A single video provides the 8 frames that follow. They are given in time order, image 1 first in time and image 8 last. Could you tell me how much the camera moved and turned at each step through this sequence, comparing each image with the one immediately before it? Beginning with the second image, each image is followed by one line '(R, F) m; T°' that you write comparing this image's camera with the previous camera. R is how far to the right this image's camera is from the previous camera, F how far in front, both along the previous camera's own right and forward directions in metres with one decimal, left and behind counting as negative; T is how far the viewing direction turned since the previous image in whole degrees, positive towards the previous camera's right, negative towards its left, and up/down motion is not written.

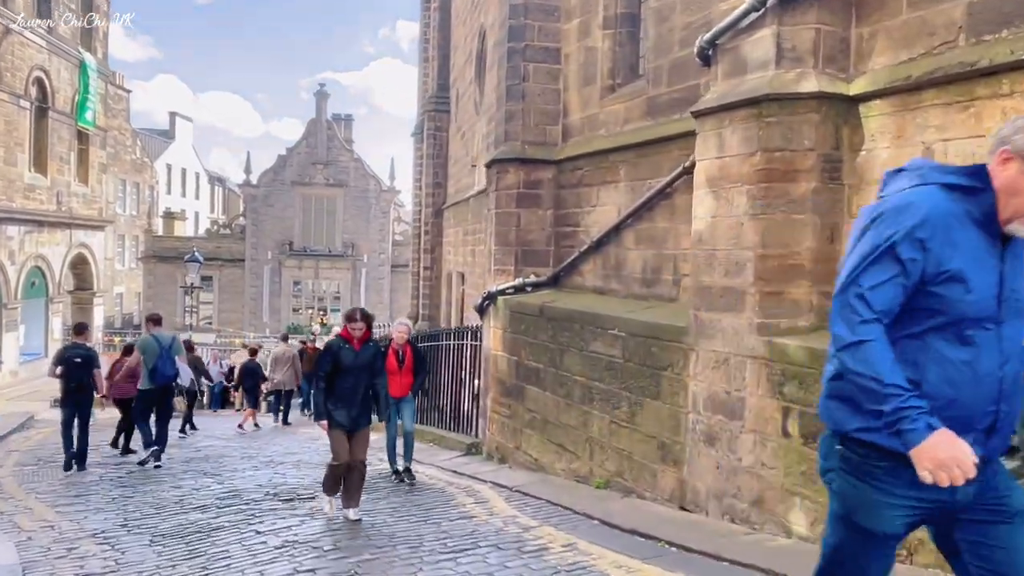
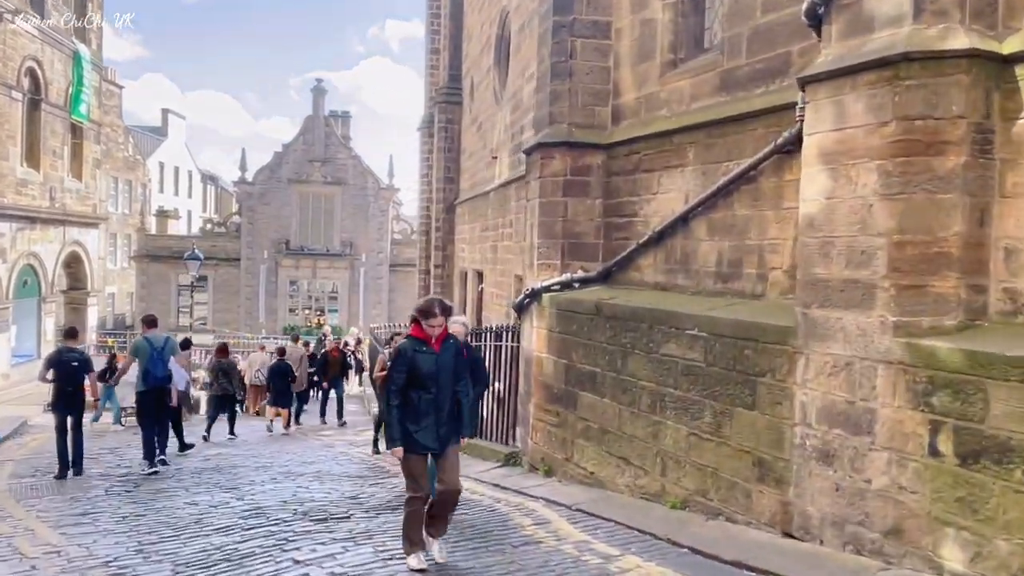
(-0.5, +0.7) m; +1°
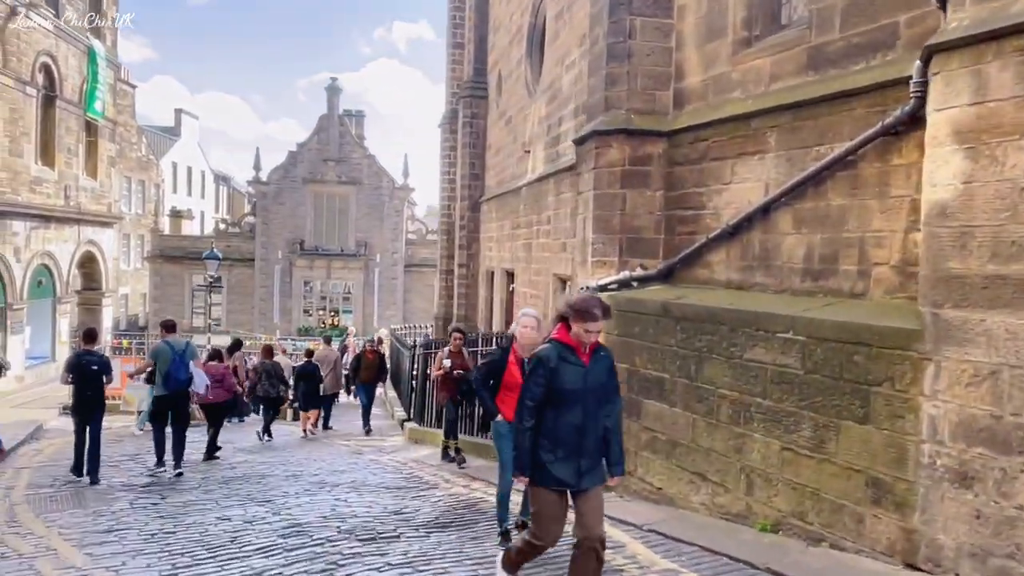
(-0.4, +0.5) m; -1°
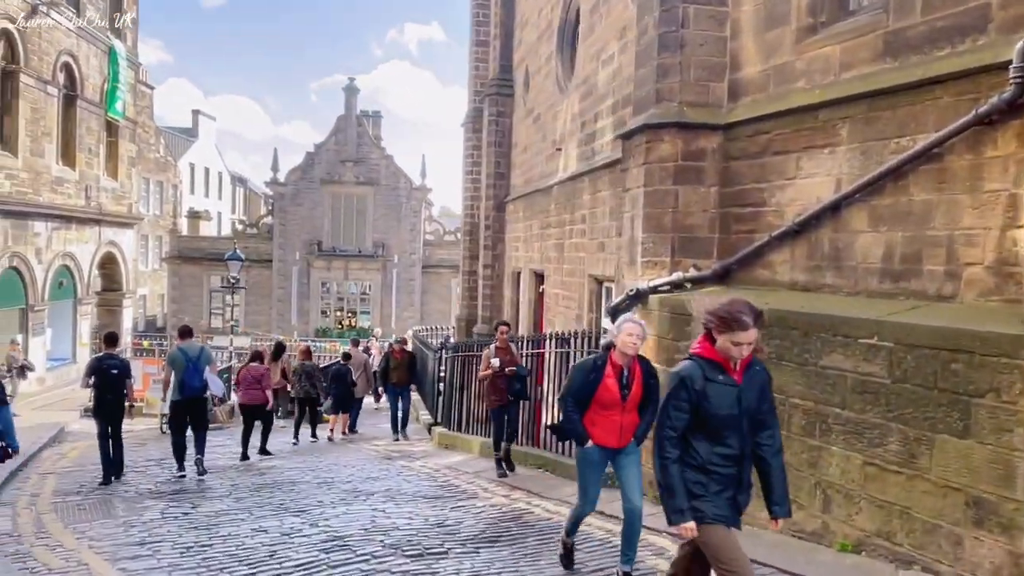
(-0.3, +0.3) m; -1°
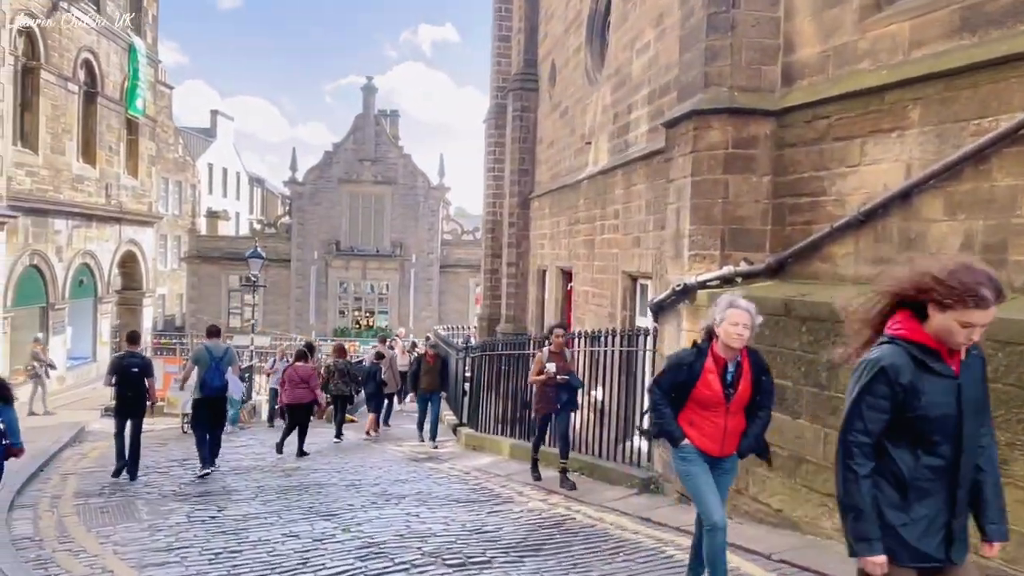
(-0.2, +0.3) m; -1°
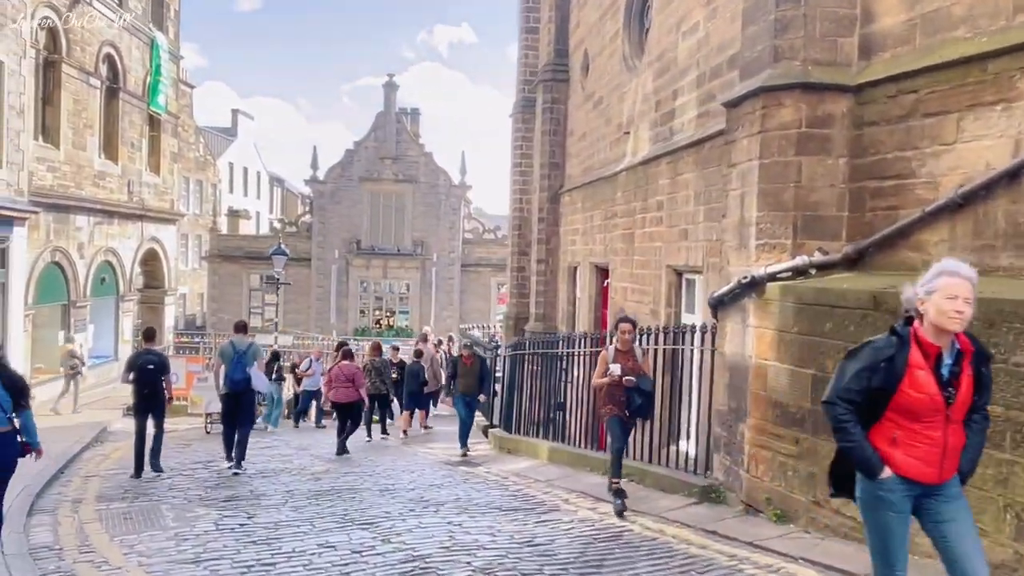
(-0.3, +0.5) m; -1°
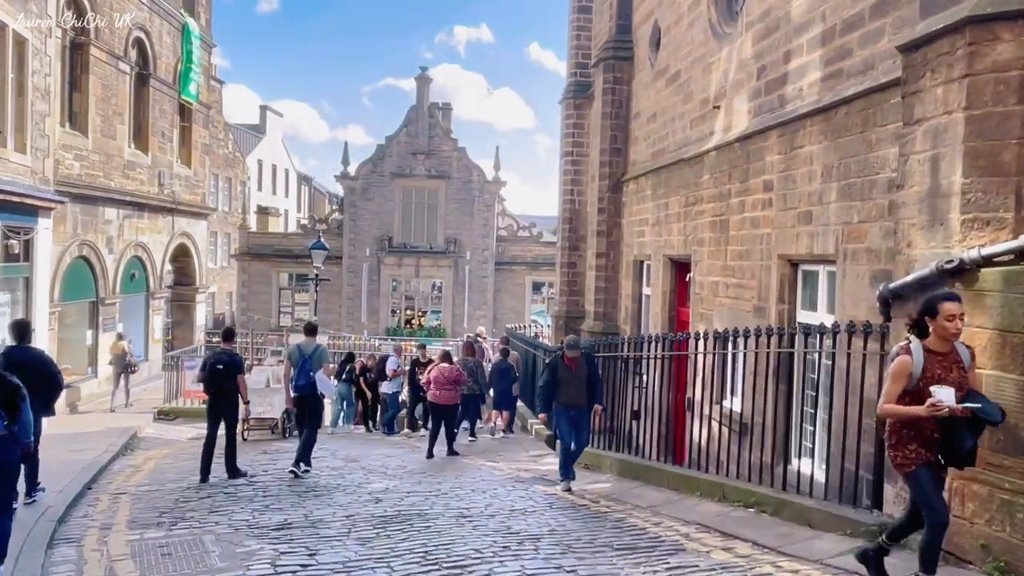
(-0.6, +1.2) m; -2°
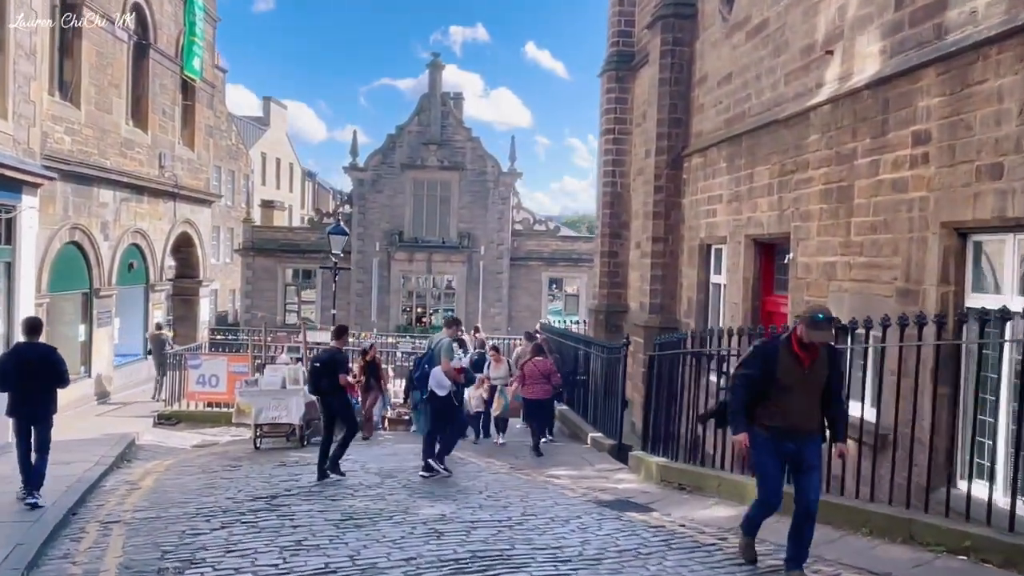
(-0.7, +1.7) m; 0°
